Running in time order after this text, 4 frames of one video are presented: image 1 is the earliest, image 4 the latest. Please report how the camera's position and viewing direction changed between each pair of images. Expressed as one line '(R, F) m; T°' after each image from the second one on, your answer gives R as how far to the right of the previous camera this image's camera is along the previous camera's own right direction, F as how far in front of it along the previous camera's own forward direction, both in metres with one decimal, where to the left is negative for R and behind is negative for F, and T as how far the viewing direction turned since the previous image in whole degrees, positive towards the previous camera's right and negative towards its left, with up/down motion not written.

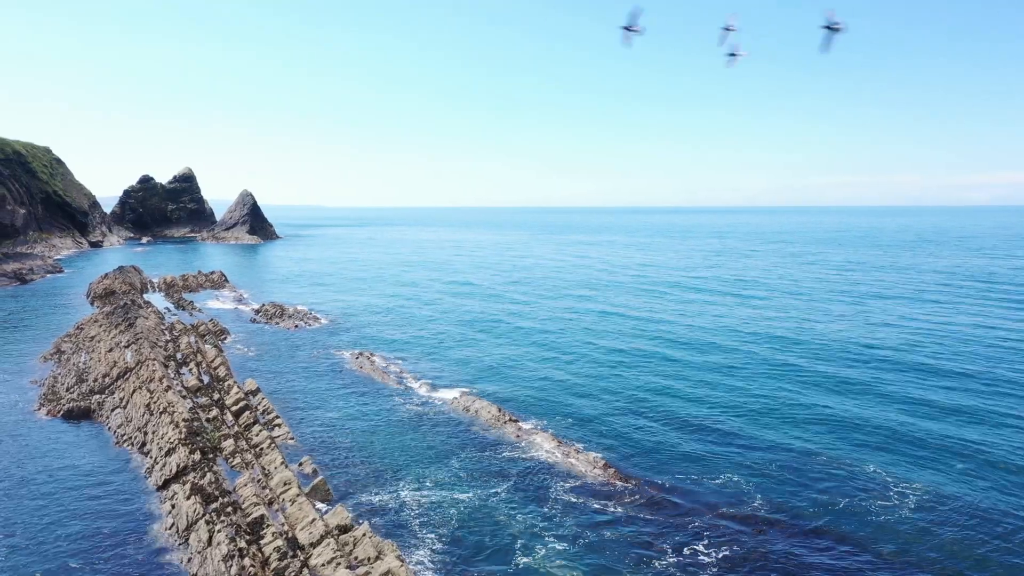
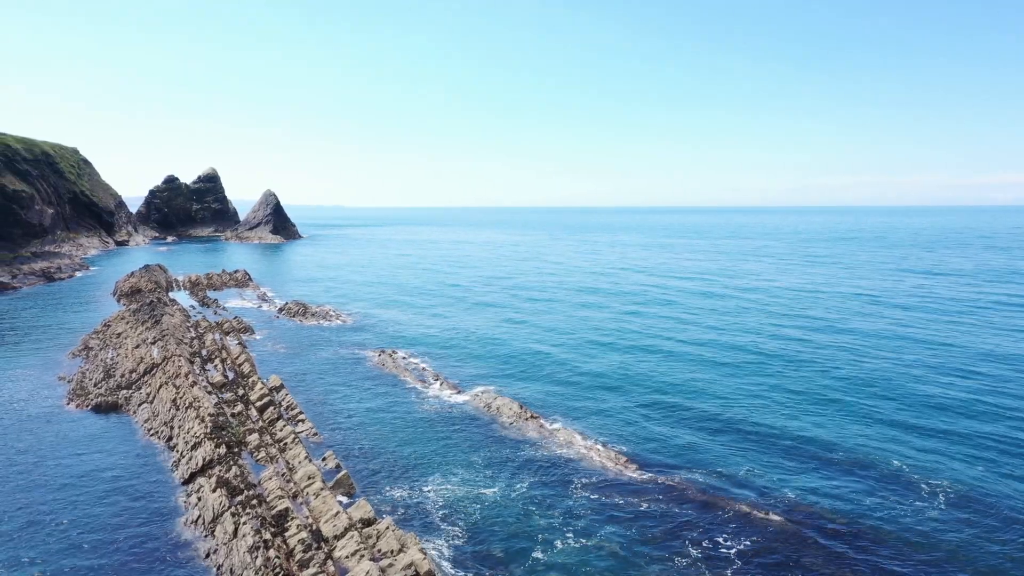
(-0.8, -0.5) m; 0°
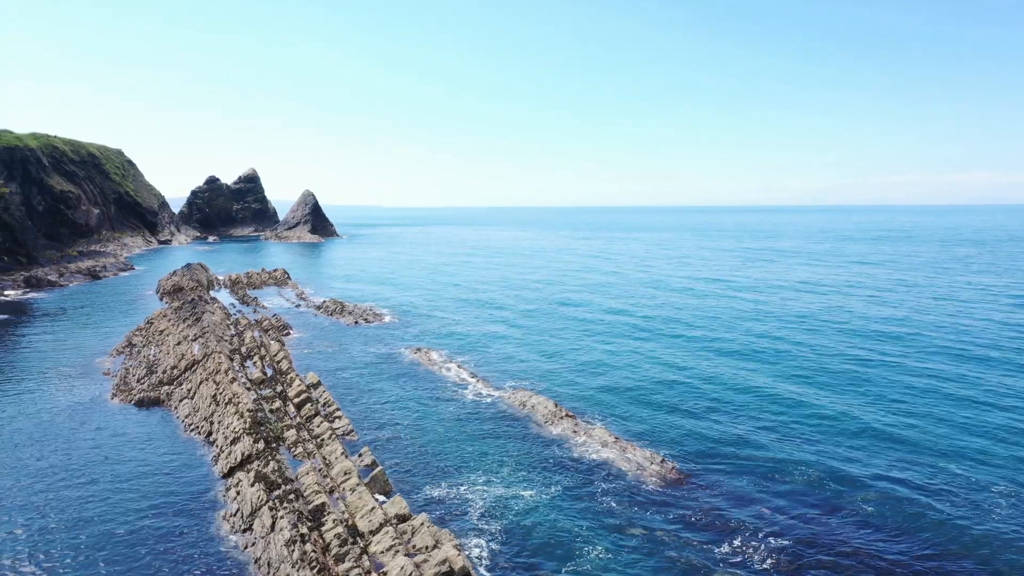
(-0.9, -0.2) m; -2°
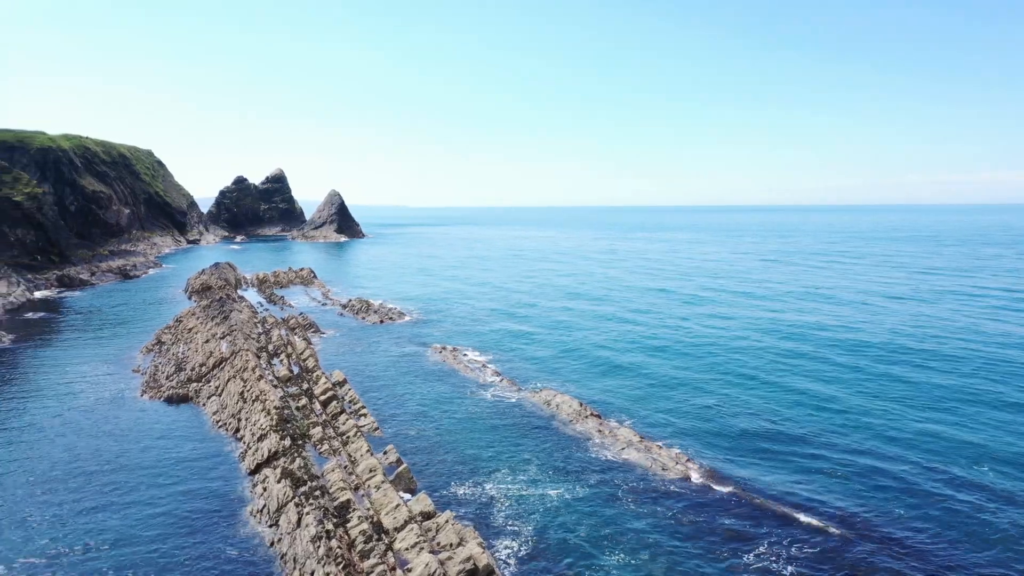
(-0.7, -0.1) m; -1°
